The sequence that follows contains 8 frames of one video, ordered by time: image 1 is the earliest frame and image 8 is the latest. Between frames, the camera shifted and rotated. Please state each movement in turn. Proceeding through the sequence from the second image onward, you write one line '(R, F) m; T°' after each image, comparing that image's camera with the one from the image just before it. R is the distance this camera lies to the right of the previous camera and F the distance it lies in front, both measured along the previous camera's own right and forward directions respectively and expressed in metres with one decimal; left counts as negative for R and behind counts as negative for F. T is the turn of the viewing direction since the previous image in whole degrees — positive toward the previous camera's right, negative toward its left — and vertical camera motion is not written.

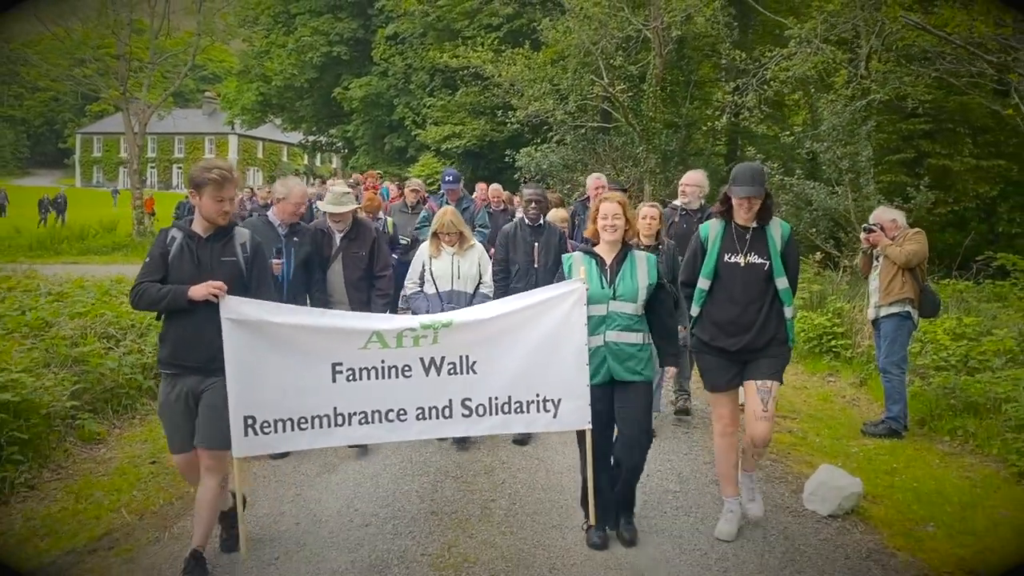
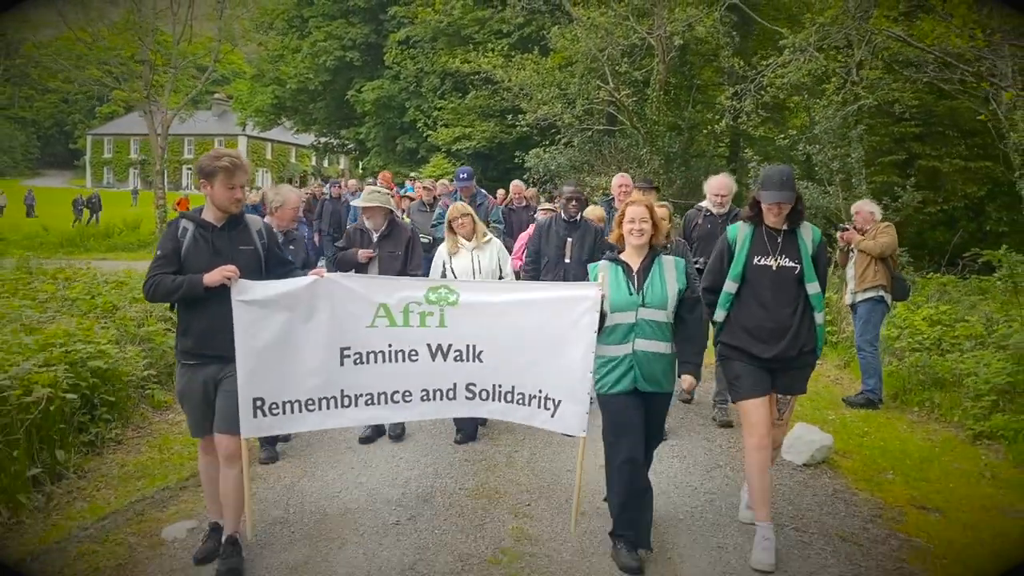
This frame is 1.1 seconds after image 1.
(-0.1, -1.0) m; 0°
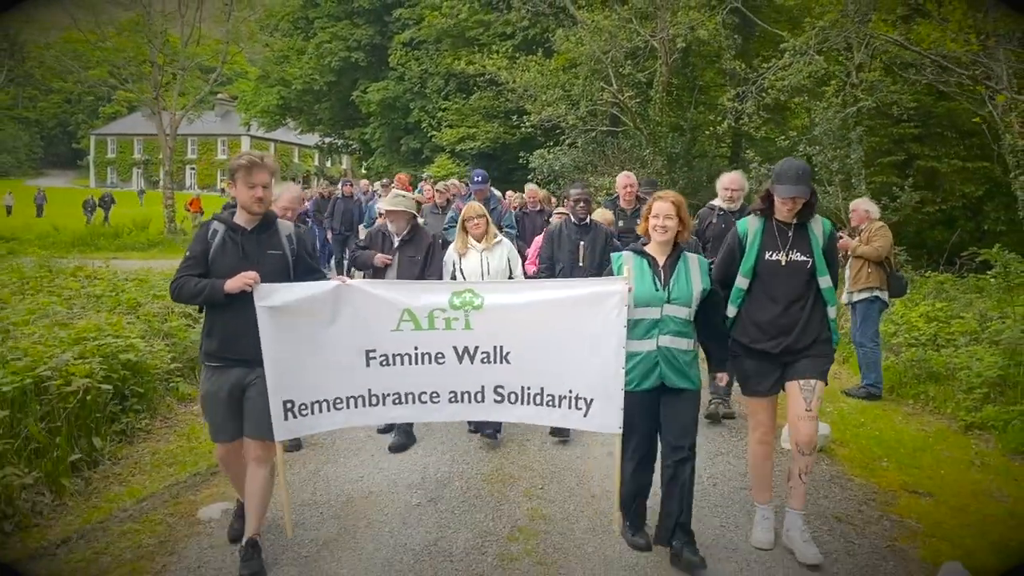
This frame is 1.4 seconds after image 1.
(-0.1, -0.3) m; 0°
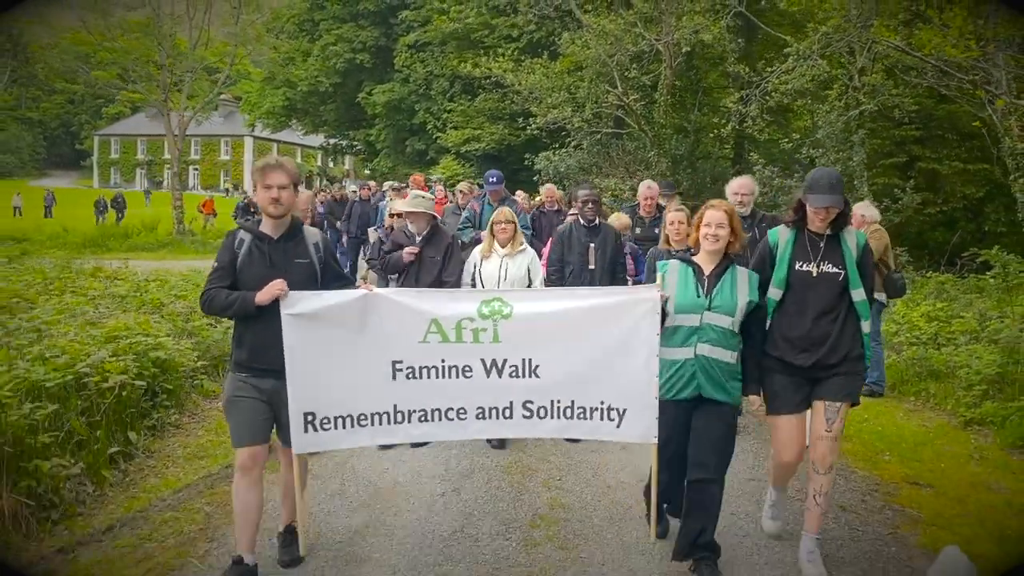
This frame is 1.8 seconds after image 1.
(-0.1, -0.3) m; 0°
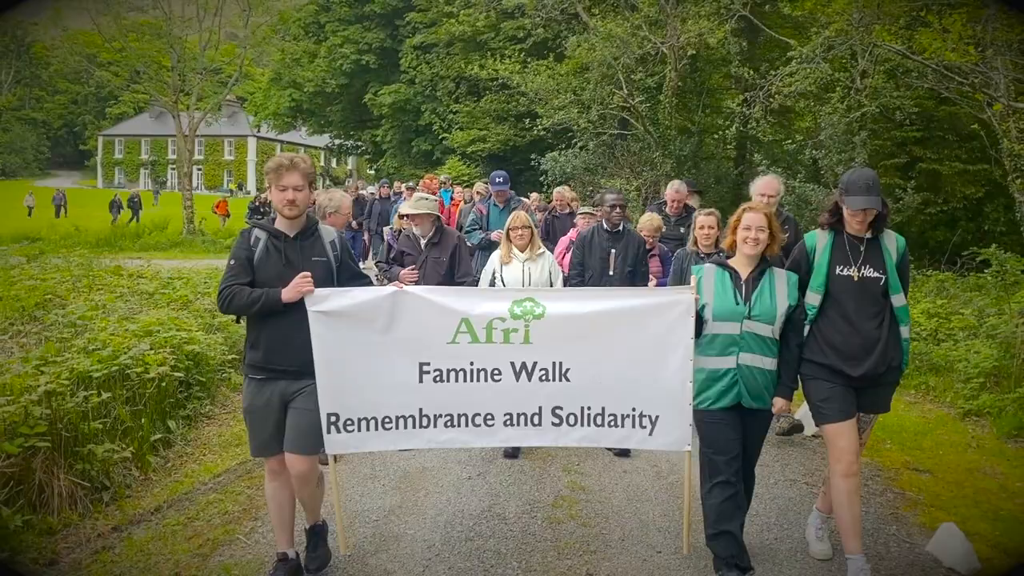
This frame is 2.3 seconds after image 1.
(-0.1, -0.4) m; 0°
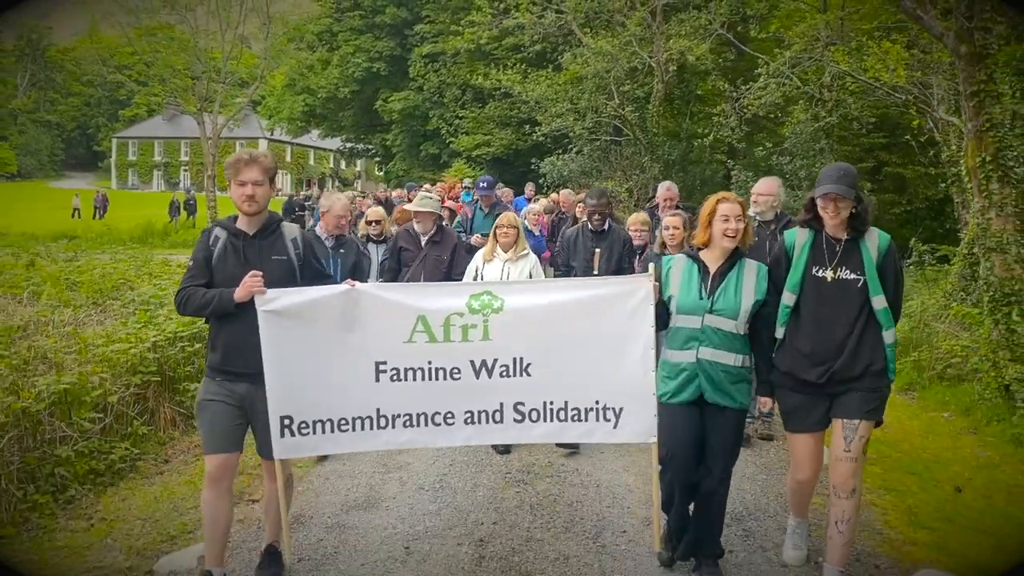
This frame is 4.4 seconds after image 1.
(+0.2, -2.0) m; 0°
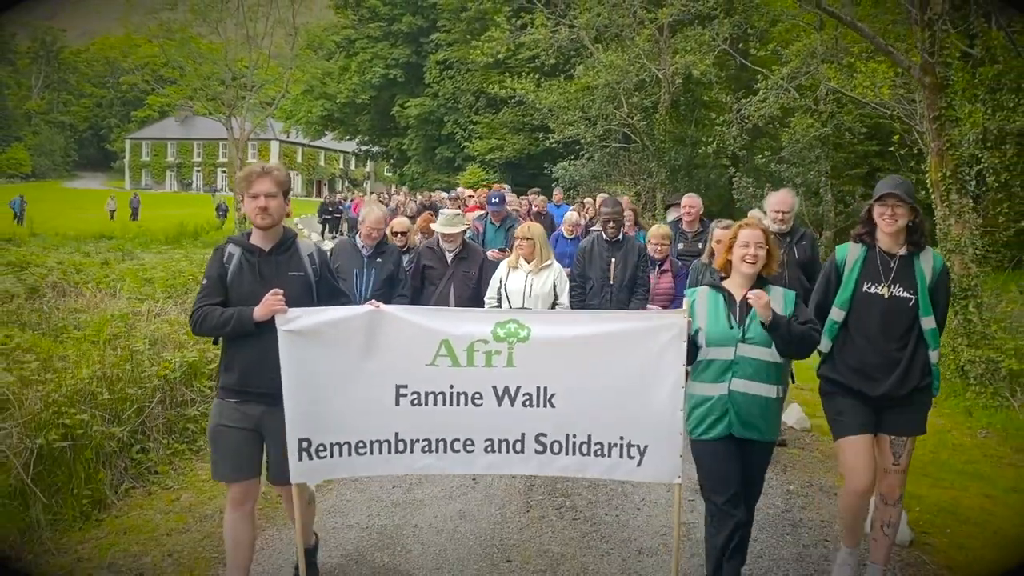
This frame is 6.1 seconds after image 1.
(-0.3, -1.5) m; 0°
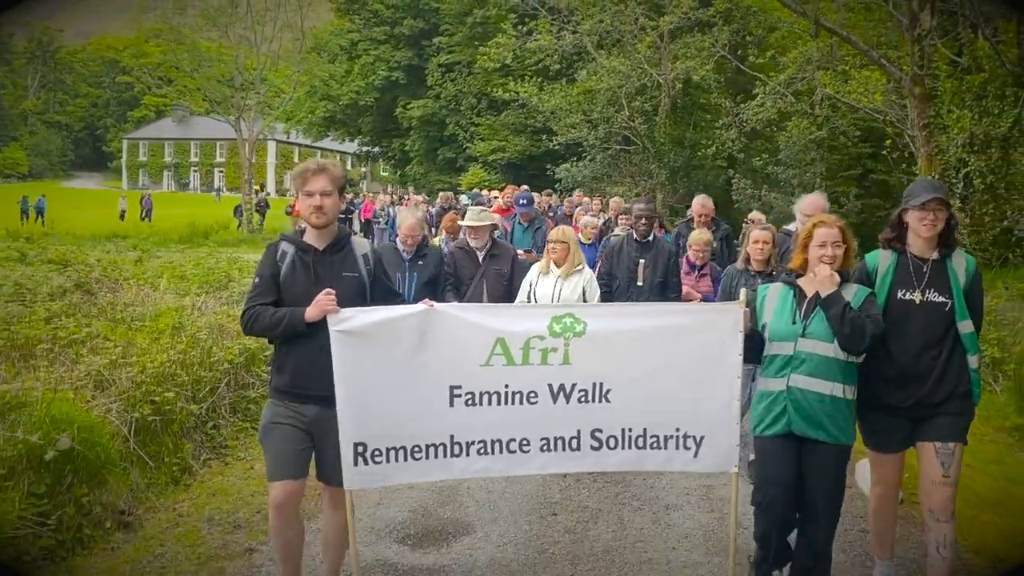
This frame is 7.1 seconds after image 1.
(-0.3, -0.8) m; 0°
